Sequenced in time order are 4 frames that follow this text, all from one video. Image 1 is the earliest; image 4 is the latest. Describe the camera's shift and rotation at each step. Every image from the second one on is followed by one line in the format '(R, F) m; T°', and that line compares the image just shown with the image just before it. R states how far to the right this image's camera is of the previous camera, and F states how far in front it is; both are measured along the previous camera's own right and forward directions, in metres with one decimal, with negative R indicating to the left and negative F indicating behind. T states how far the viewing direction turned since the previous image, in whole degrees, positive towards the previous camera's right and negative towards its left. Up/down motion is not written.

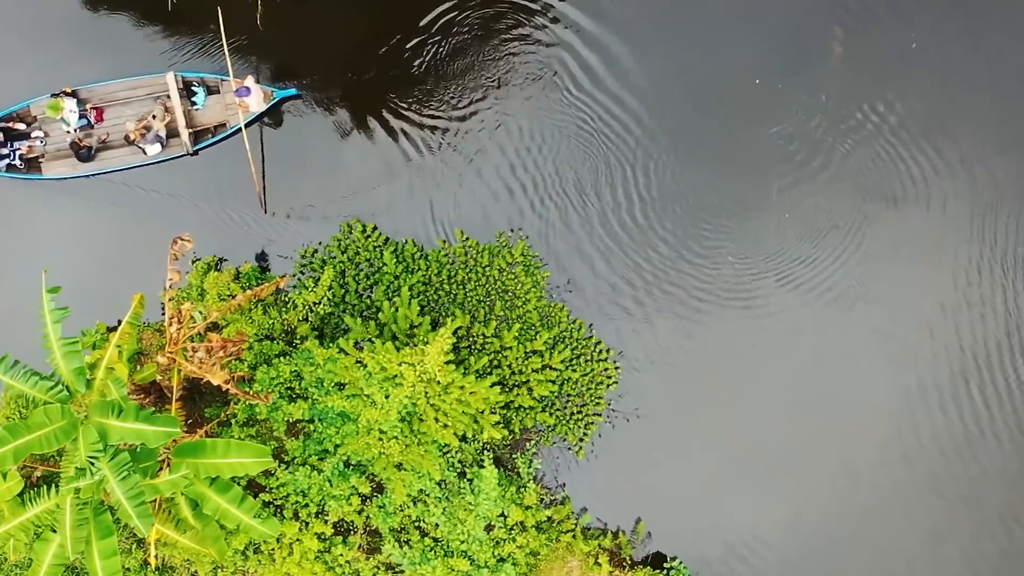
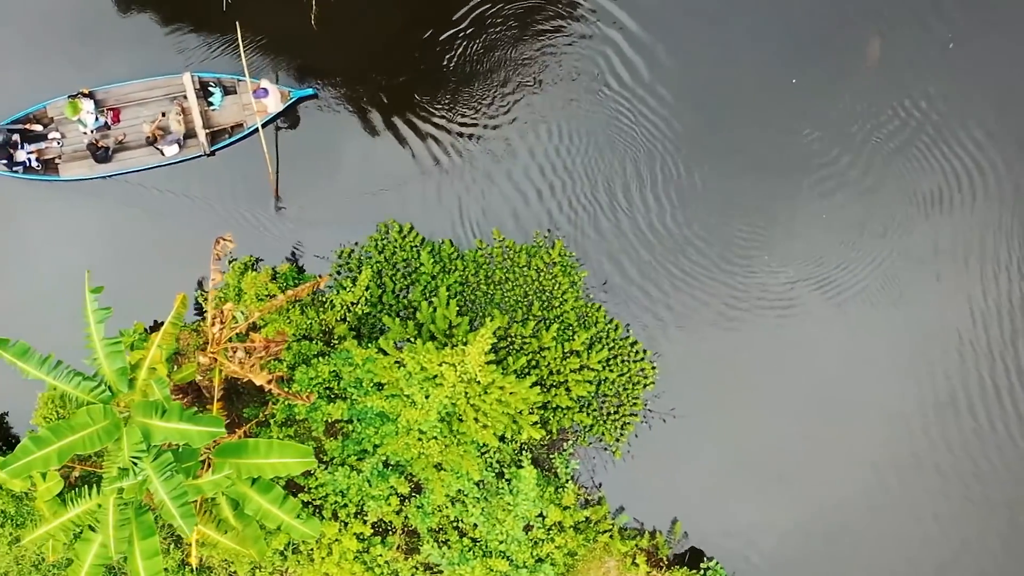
(-0.4, 0.0) m; 0°
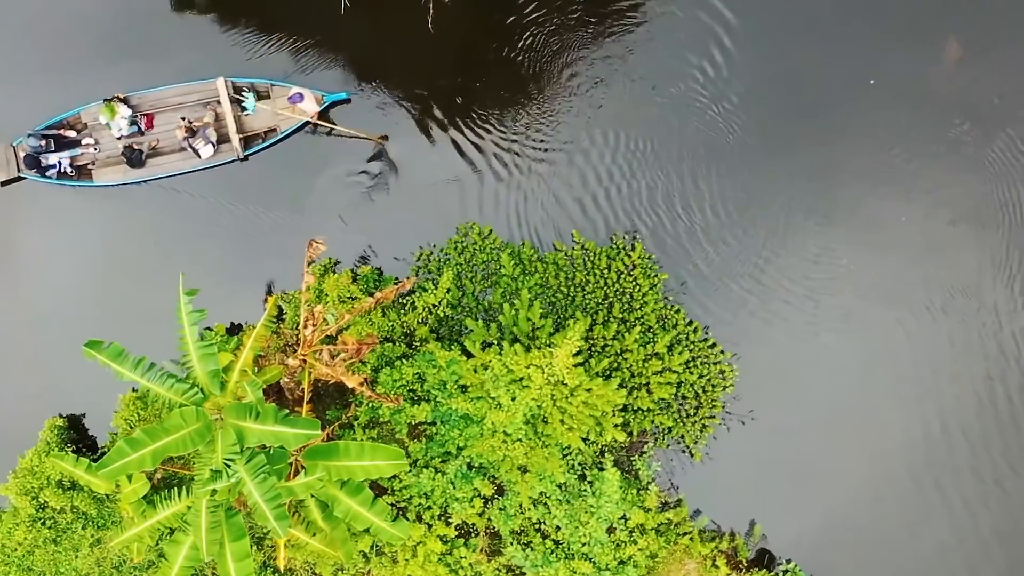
(-1.0, 0.0) m; 0°
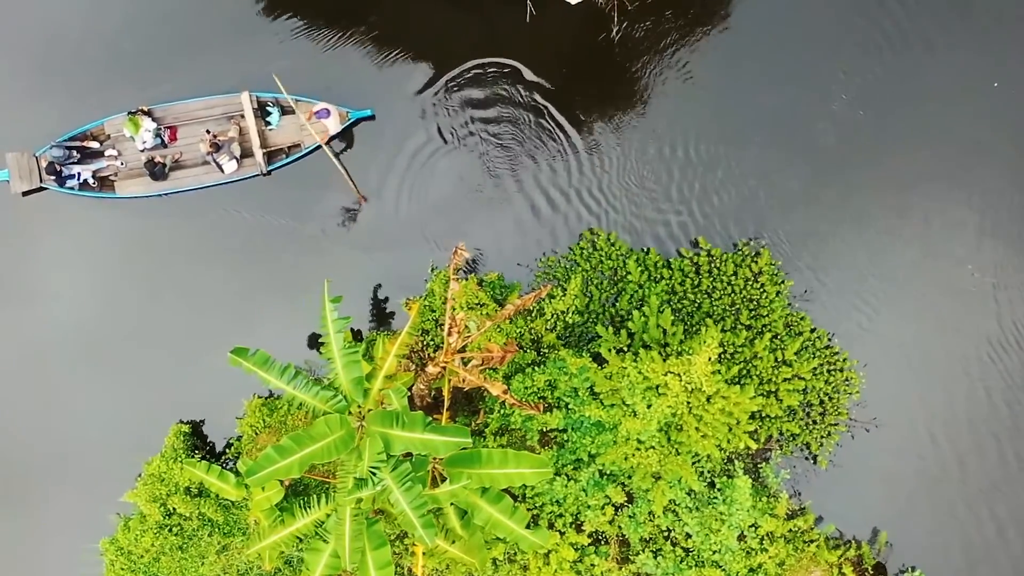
(-1.5, 0.0) m; 0°
